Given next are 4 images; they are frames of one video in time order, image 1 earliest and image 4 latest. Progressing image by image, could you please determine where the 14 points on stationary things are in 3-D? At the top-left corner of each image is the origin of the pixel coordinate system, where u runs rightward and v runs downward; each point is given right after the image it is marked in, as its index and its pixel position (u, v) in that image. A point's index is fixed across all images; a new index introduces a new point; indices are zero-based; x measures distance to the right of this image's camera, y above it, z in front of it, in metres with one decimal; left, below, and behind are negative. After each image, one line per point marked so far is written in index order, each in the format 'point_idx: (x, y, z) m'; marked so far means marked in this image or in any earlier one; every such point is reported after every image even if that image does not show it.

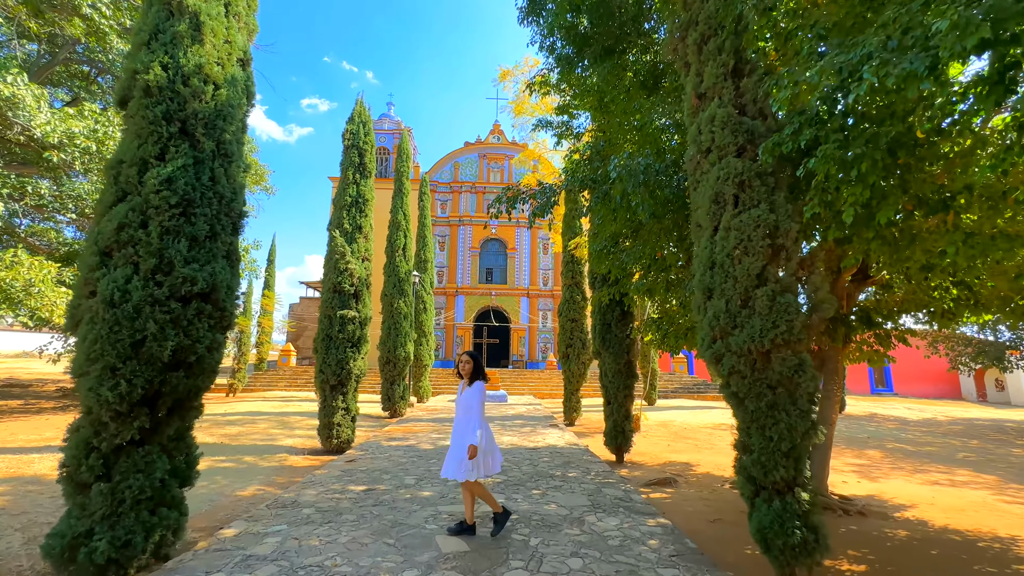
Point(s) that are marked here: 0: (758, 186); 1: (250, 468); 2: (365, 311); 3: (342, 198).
0: (+1.9, +0.8, +3.5) m
1: (-3.6, -2.5, +6.1) m
2: (-2.6, -0.4, +7.9) m
3: (-3.1, +1.6, +8.1) m
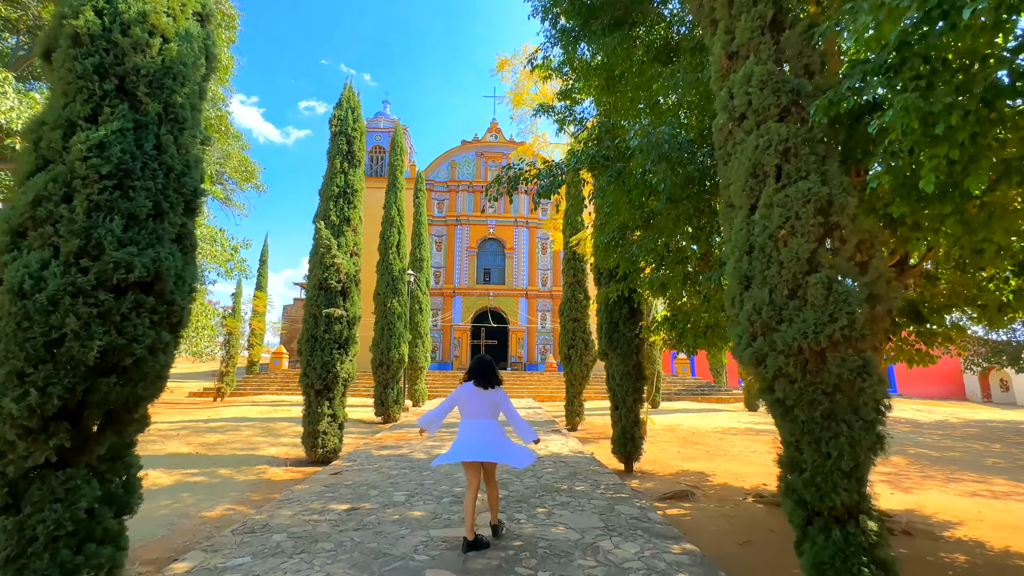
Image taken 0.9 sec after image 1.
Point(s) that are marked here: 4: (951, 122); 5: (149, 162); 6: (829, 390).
0: (+1.9, +0.9, +3.0) m
1: (-3.6, -2.4, +5.5) m
2: (-2.6, -0.3, +7.3) m
3: (-3.1, +1.7, +7.5) m
4: (+2.2, +0.8, +2.3) m
5: (-2.4, +0.8, +2.9) m
6: (+1.9, -0.6, +2.7) m
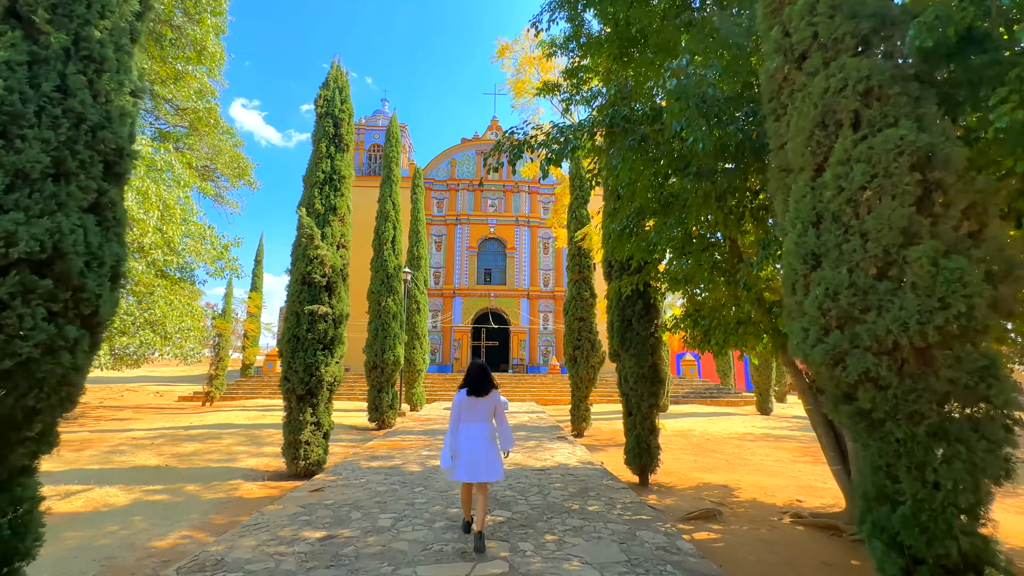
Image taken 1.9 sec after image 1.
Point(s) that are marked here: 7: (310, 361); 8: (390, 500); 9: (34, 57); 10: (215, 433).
0: (+2.0, +1.0, +2.3) m
1: (-3.5, -2.3, +4.9) m
2: (-2.6, -0.3, +6.7) m
3: (-3.1, +1.8, +6.9) m
4: (+2.2, +1.0, +1.6) m
5: (-2.4, +0.9, +2.3) m
6: (+2.0, -0.5, +2.1) m
7: (-2.8, -1.0, +6.3) m
8: (-1.3, -2.3, +4.9) m
9: (-2.4, +1.2, +2.3) m
10: (-5.9, -2.9, +8.9) m
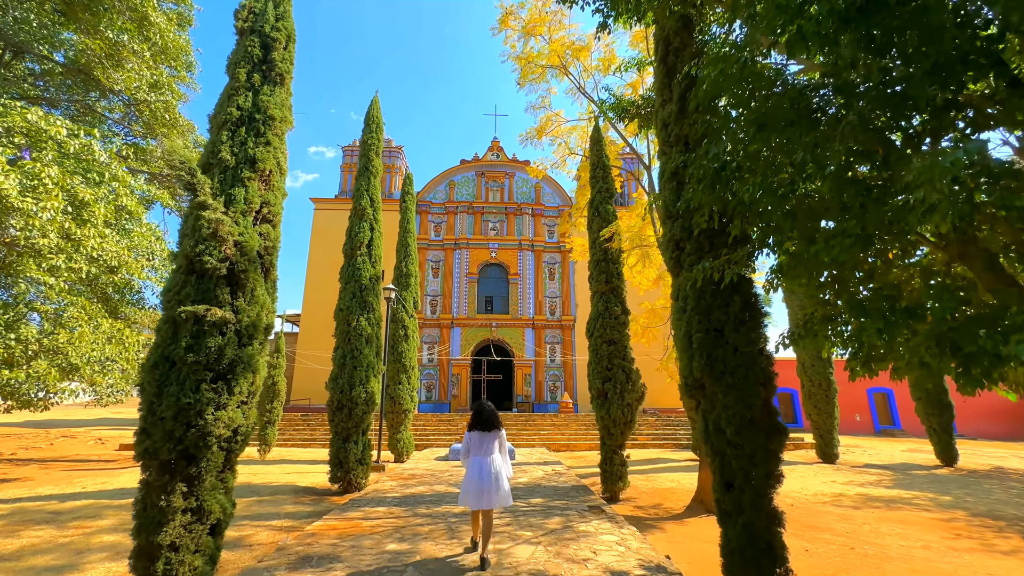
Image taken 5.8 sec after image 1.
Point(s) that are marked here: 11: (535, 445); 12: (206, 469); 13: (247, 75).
0: (+2.1, +1.4, -0.1) m
1: (-3.4, -2.1, +2.2) m
2: (-2.4, -0.2, +4.1) m
3: (-2.9, +1.8, +4.5) m
4: (+2.4, +1.5, -0.8) m
5: (-2.2, +1.3, -0.1) m
6: (+2.1, 0.0, -0.5) m
7: (-2.7, -0.9, +3.7) m
8: (-1.2, -2.1, +2.2) m
9: (-2.3, +1.6, -0.1) m
10: (-5.7, -3.0, +6.2) m
11: (+0.8, -5.5, +15.6) m
12: (-2.5, -1.5, +3.7) m
13: (-2.8, +2.2, +4.7) m
